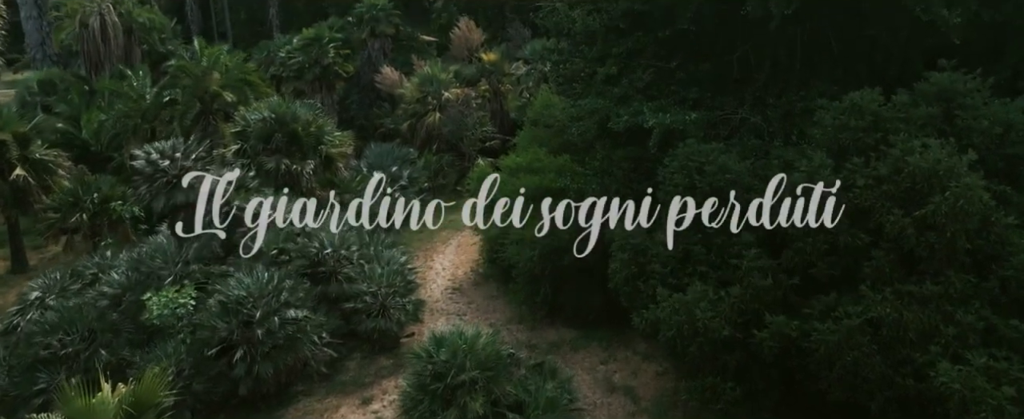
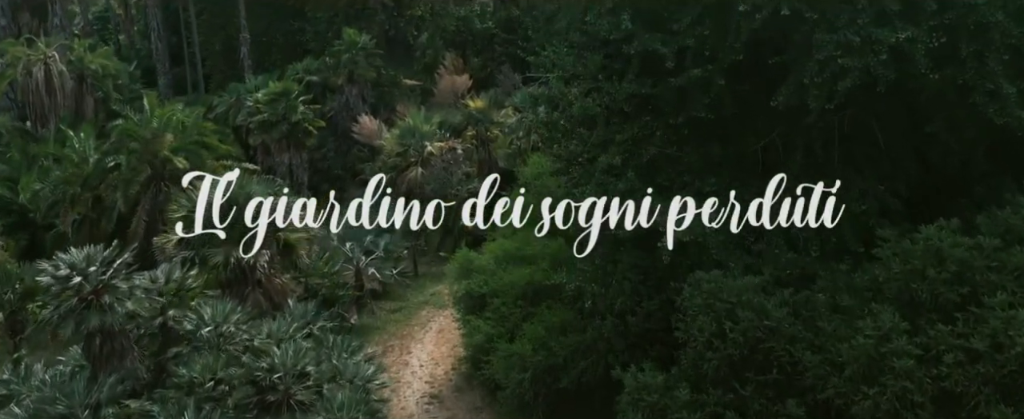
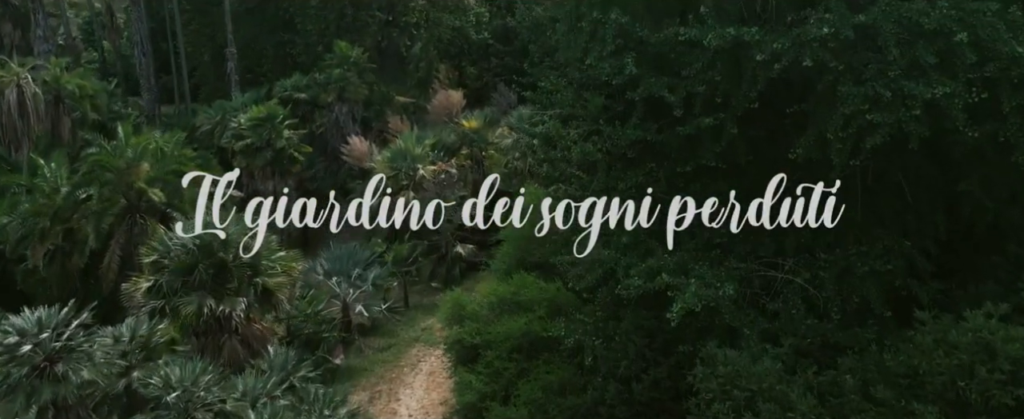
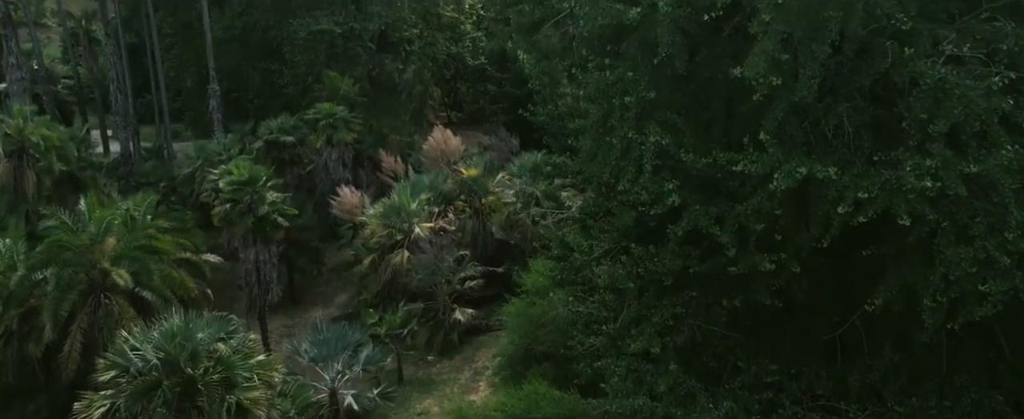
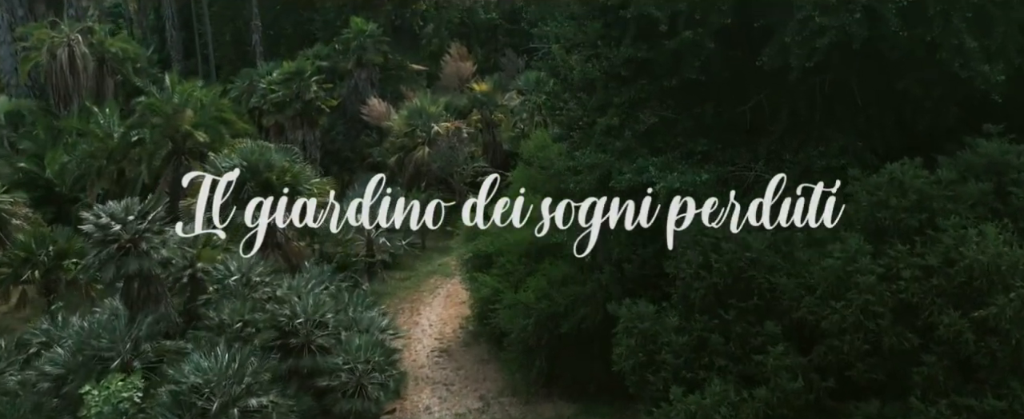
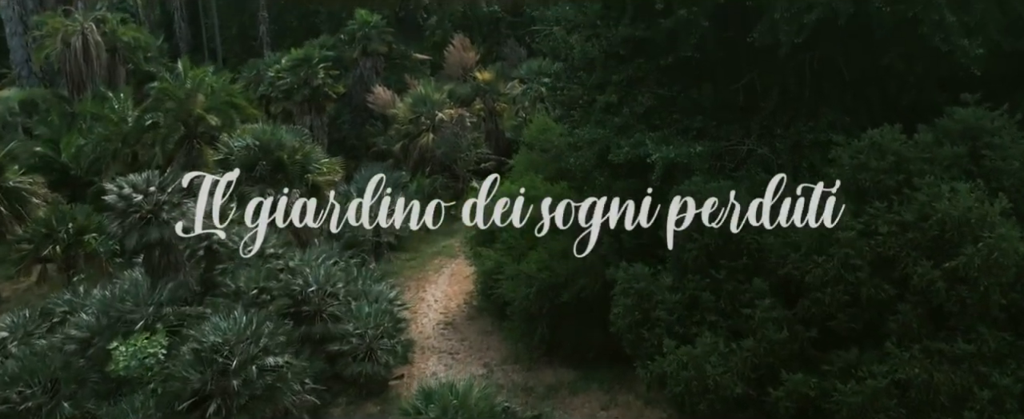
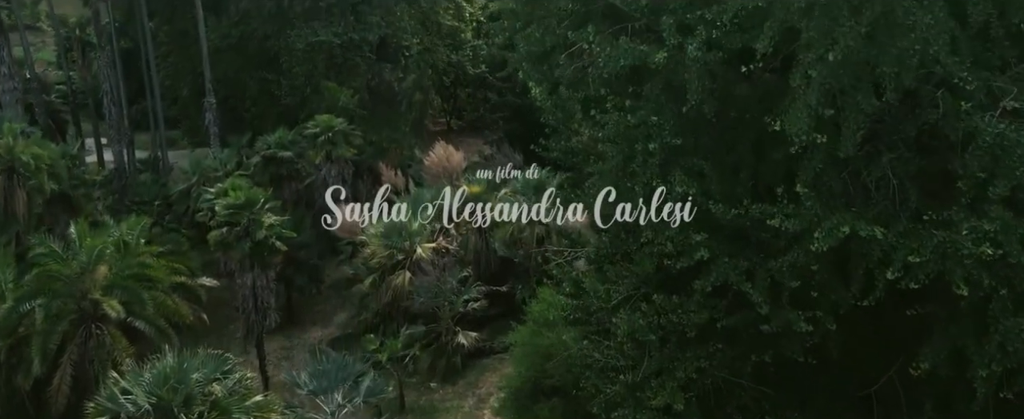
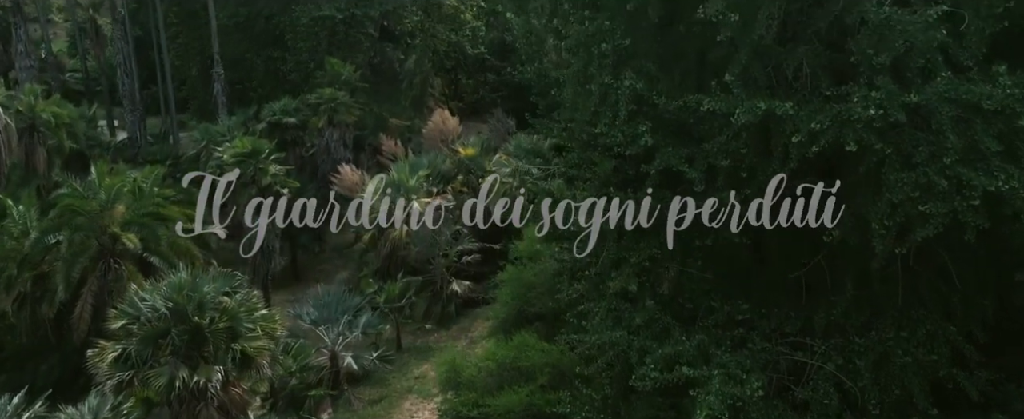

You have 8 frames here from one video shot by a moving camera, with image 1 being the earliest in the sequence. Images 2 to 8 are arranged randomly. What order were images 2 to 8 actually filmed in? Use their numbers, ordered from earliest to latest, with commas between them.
6, 5, 2, 3, 8, 4, 7
